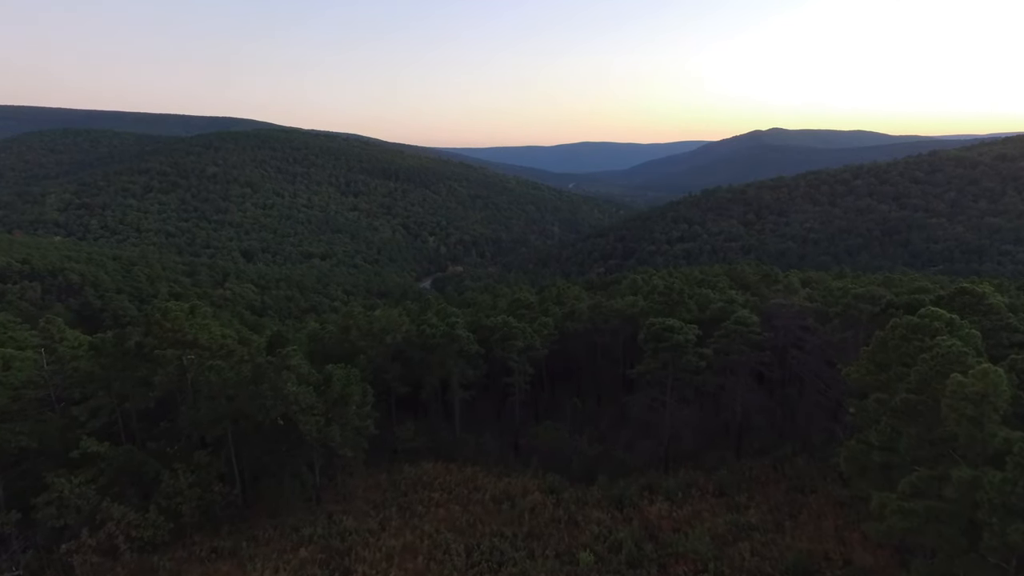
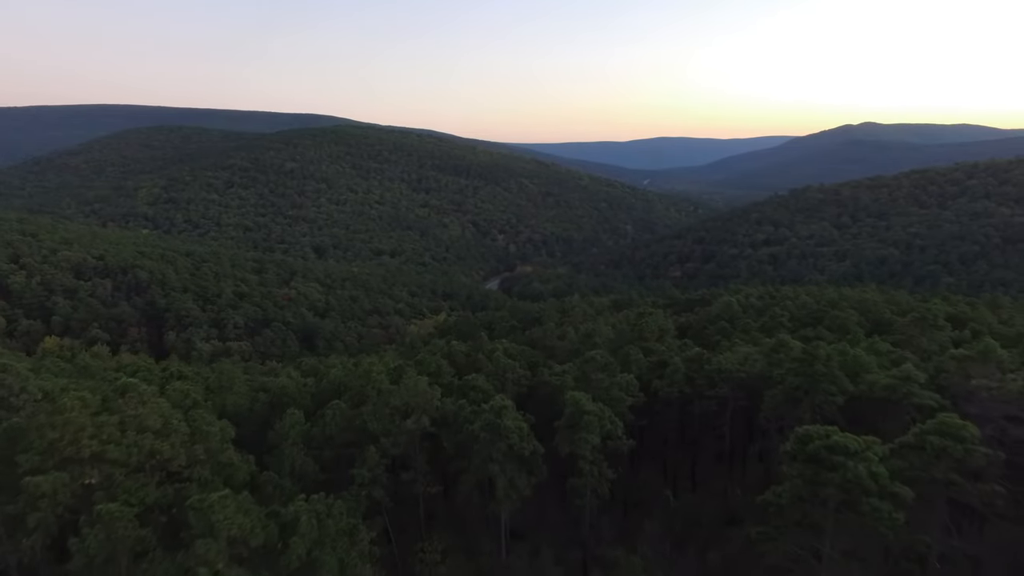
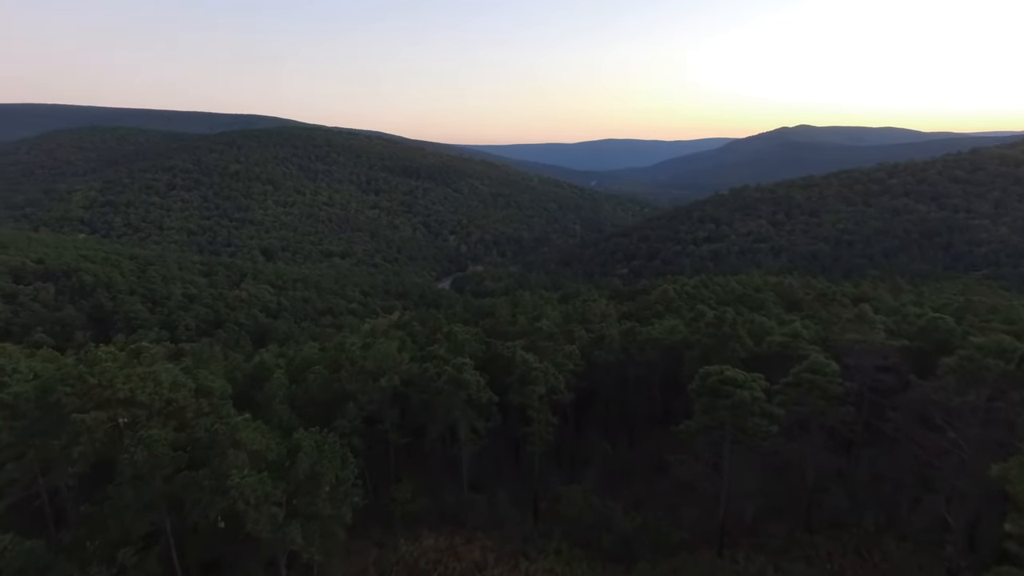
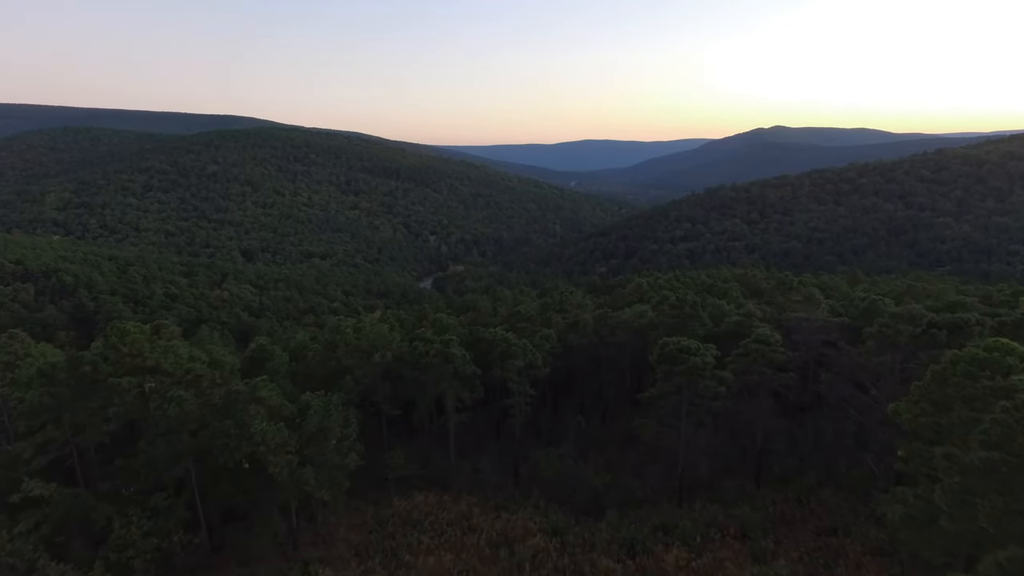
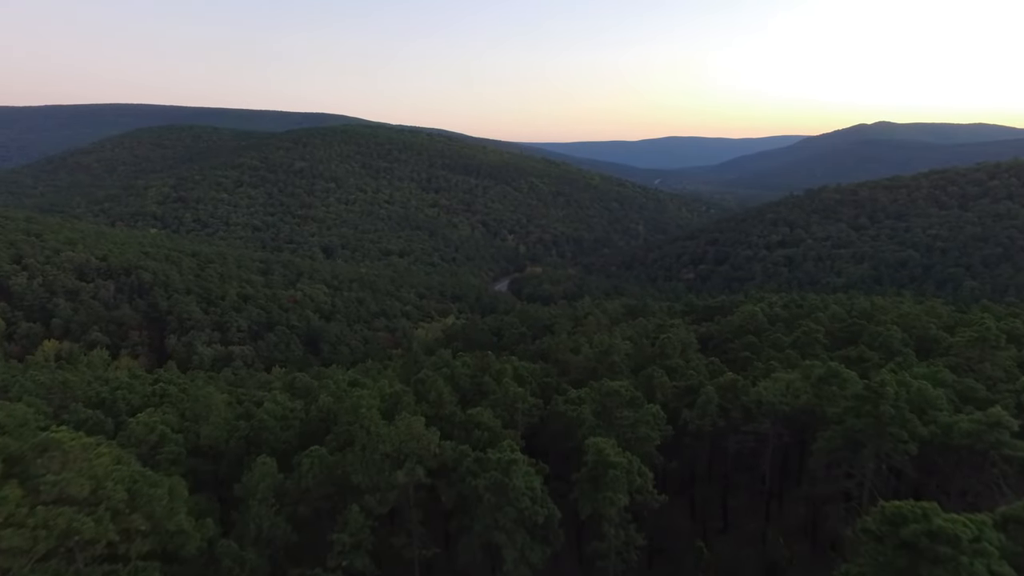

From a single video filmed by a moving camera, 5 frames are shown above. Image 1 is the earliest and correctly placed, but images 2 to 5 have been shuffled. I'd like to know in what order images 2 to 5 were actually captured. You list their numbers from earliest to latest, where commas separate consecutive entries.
4, 3, 2, 5
